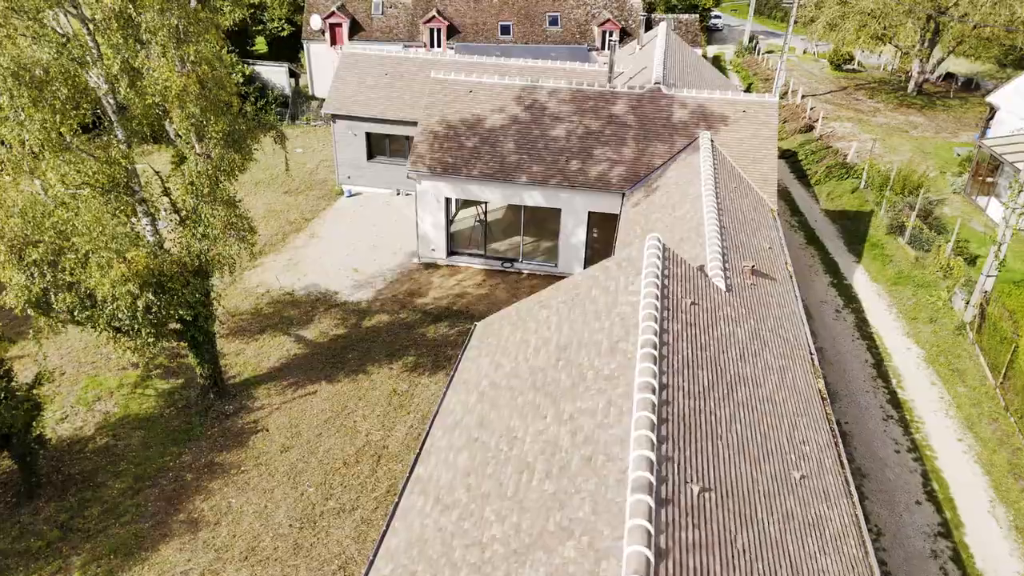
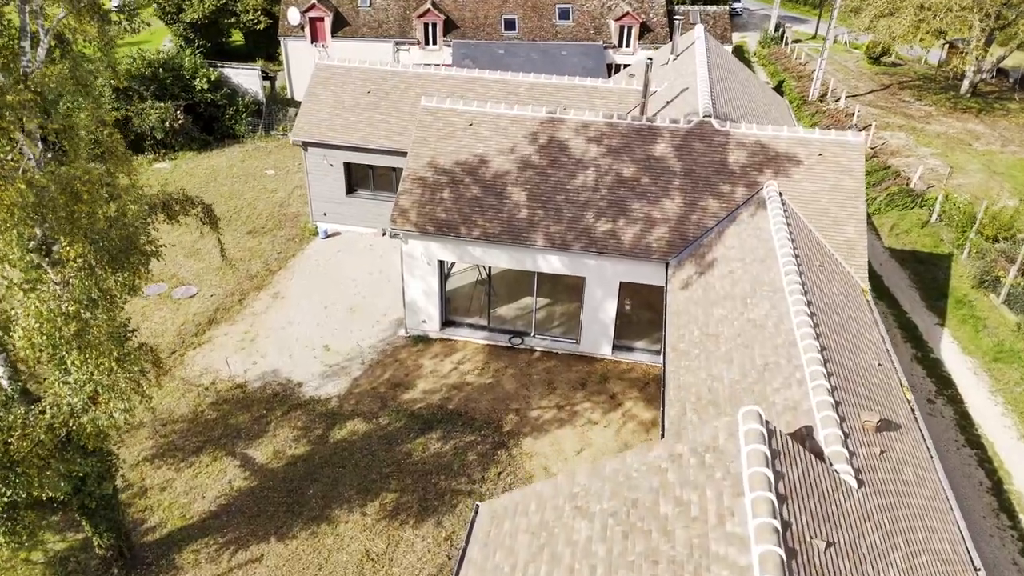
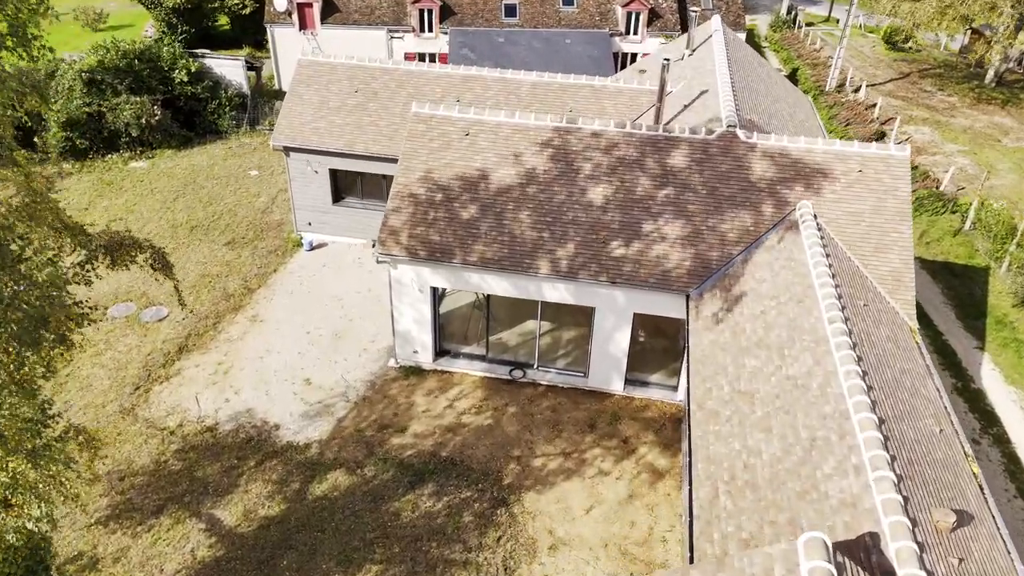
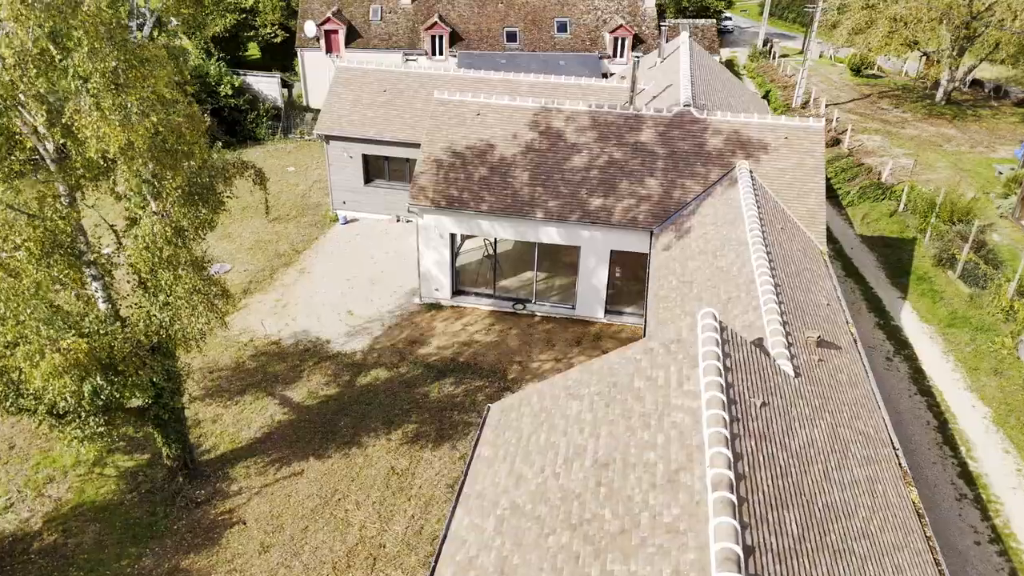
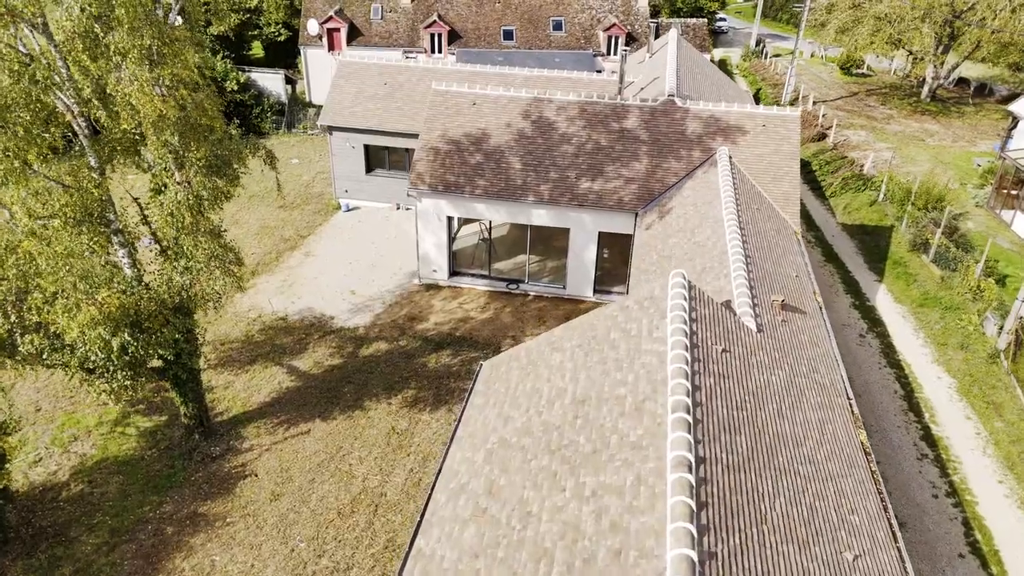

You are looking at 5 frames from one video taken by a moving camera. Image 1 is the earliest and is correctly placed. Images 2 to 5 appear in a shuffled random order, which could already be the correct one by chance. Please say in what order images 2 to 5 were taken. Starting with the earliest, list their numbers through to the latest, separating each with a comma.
5, 4, 2, 3
